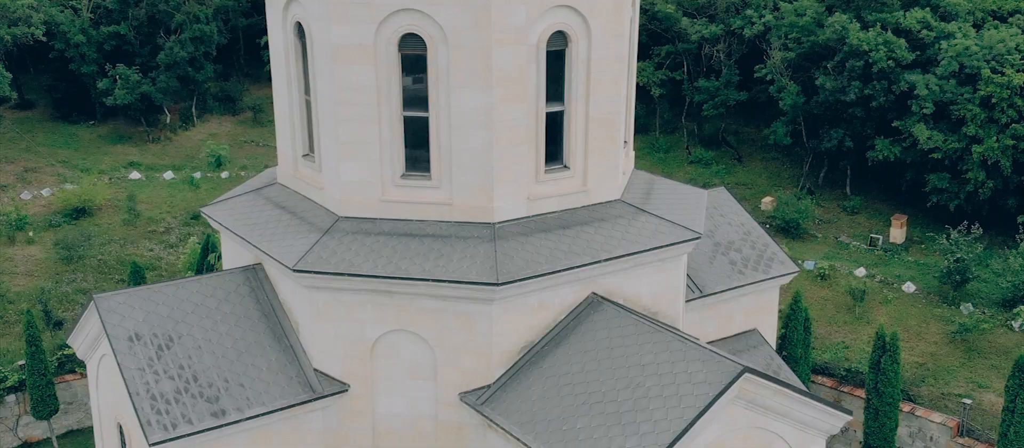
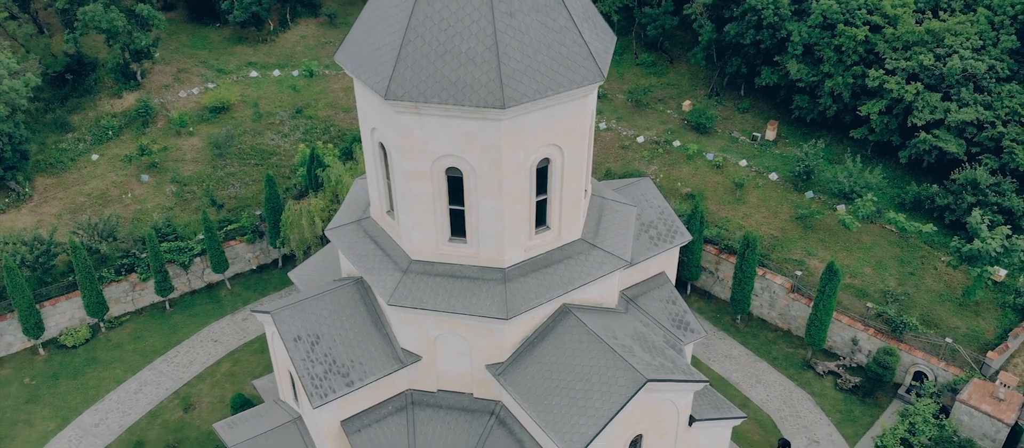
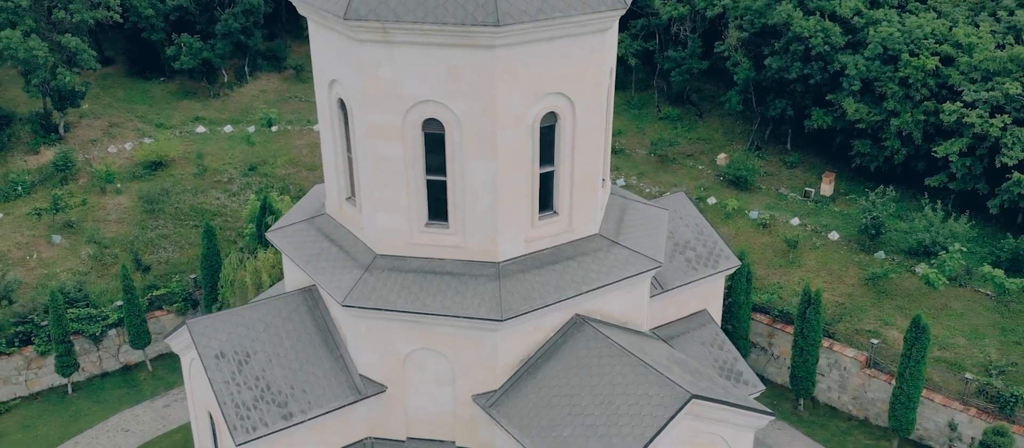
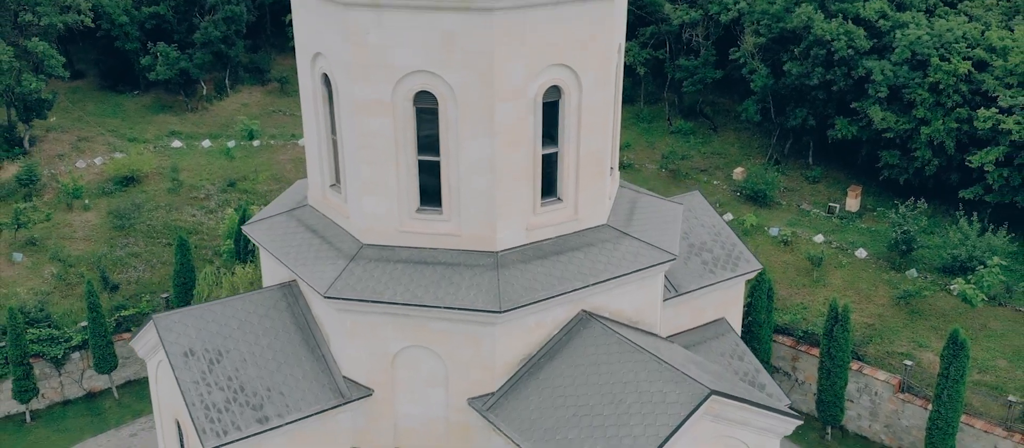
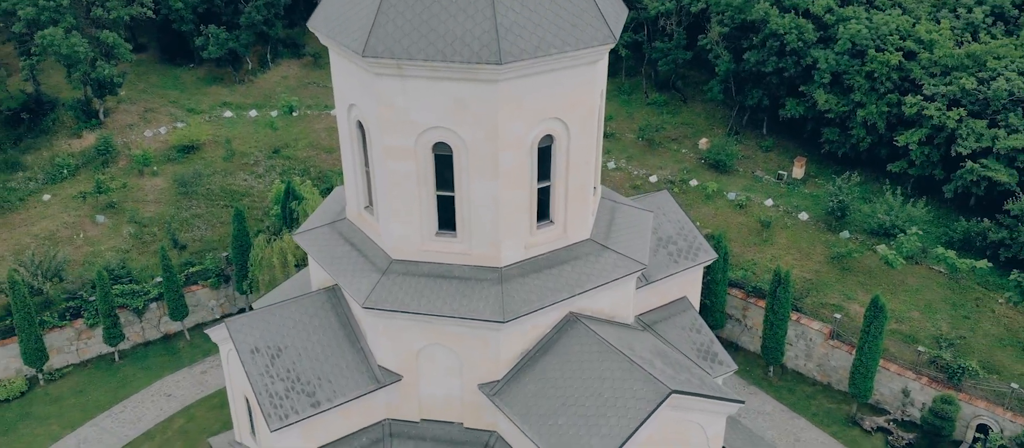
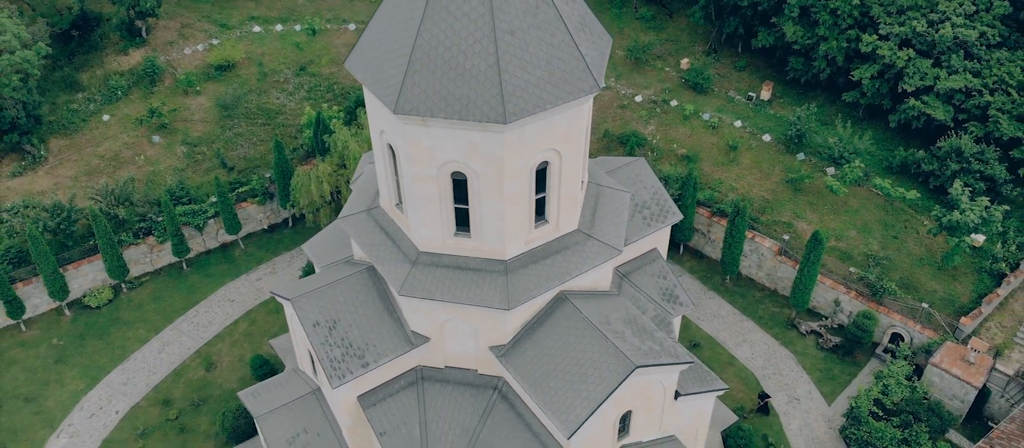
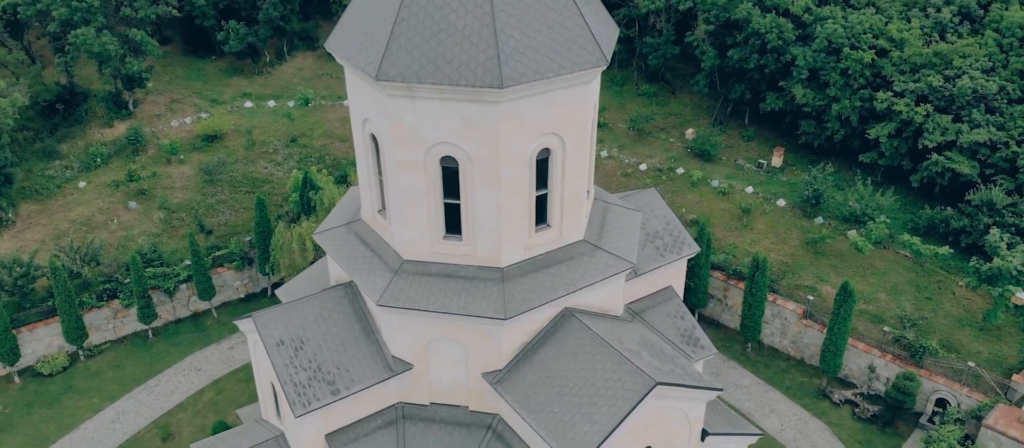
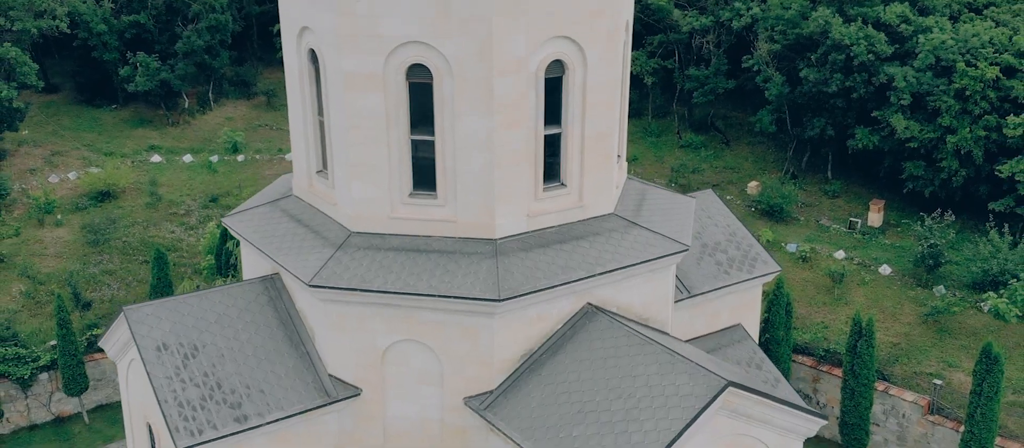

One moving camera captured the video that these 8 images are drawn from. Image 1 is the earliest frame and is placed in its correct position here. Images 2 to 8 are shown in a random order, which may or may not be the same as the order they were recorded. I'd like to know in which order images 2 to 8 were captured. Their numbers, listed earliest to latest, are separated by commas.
8, 4, 3, 5, 7, 2, 6
